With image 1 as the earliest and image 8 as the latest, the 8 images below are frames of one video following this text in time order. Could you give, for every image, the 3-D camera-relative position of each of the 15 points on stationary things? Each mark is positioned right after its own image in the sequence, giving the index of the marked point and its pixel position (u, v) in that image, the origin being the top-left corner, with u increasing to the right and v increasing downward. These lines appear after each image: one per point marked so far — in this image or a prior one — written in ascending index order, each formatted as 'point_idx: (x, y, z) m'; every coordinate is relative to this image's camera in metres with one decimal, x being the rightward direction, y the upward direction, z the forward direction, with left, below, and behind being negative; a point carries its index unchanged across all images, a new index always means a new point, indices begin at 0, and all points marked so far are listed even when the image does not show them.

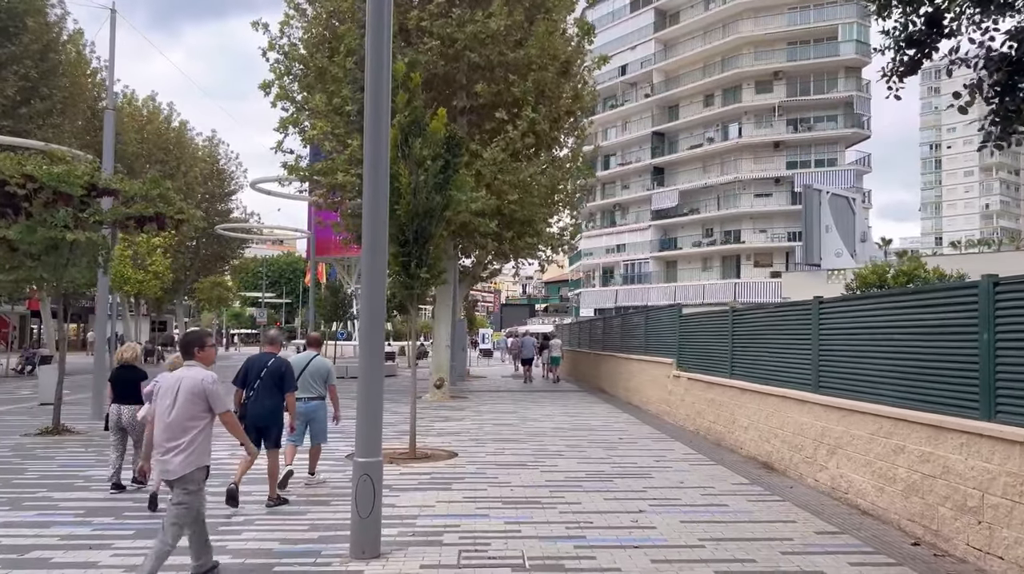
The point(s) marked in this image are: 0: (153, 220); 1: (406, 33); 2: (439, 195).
0: (-6.3, +1.2, +14.4) m
1: (-2.6, +6.0, +19.7) m
2: (-1.1, +1.3, +11.3) m
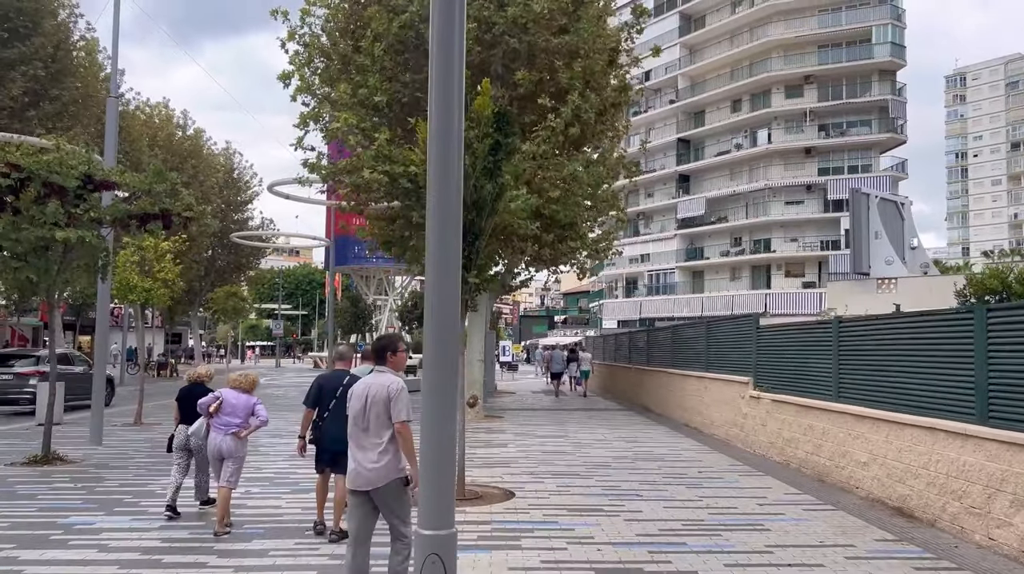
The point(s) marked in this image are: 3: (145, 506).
0: (-5.5, +1.1, +12.6) m
1: (-1.7, +5.9, +17.9) m
2: (-0.3, +1.2, +9.5) m
3: (-4.0, -2.4, +9.0) m
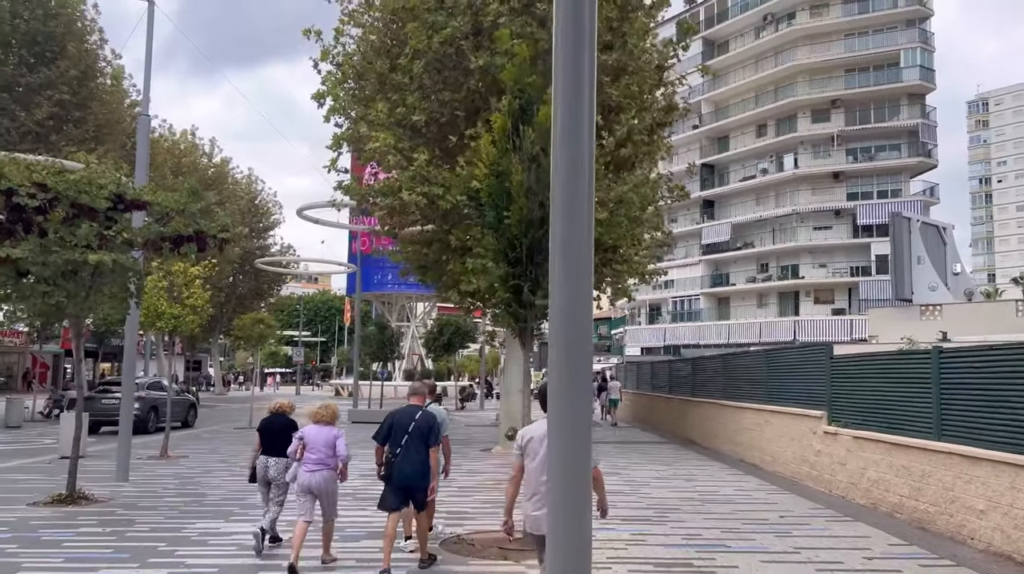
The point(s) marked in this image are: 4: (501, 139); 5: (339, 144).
0: (-4.6, +0.7, +11.9) m
1: (-0.8, +5.3, +17.3) m
2: (+0.5, +1.0, +8.7) m
3: (-3.2, -2.7, +8.1) m
4: (-0.1, +1.6, +8.7) m
5: (-4.1, +3.4, +19.7) m
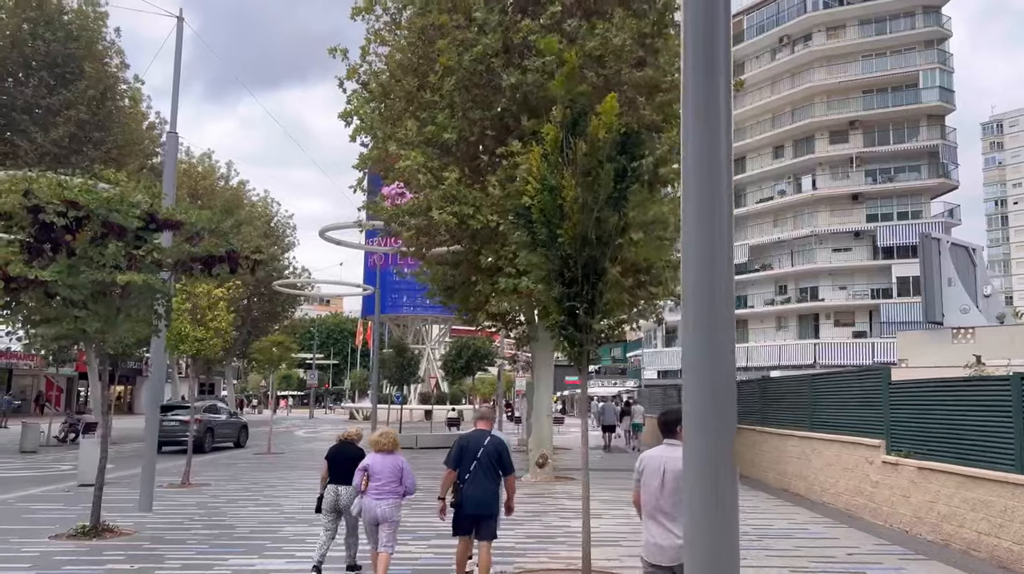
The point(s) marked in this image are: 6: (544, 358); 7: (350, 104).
0: (-4.0, +0.4, +11.5) m
1: (-0.1, +4.8, +16.9) m
2: (+1.1, +0.7, +8.2) m
3: (-2.7, -2.9, +7.6) m
4: (+0.4, +1.4, +8.2) m
5: (-3.4, +2.9, +19.3) m
6: (+0.7, -1.7, +19.0) m
7: (-3.9, +4.4, +19.8) m
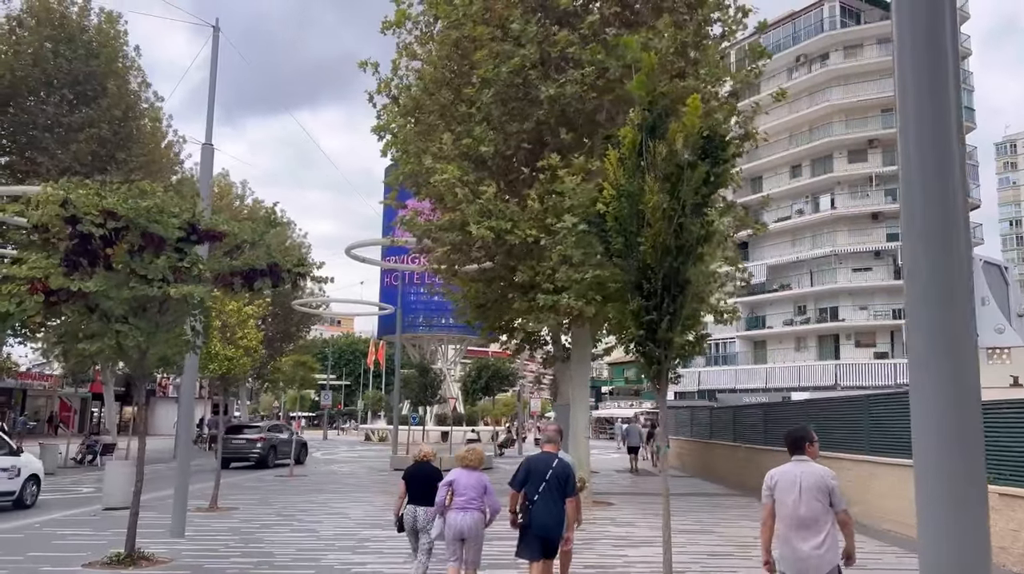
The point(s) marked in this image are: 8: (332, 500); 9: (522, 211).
0: (-3.3, +0.2, +11.0) m
1: (+0.7, +4.5, +16.5) m
2: (+1.7, +0.6, +7.7) m
3: (-2.0, -3.0, +7.0) m
4: (+1.1, +1.2, +7.8) m
5: (-2.6, +2.5, +18.9) m
6: (+1.5, -2.1, +18.5) m
7: (-3.1, +4.0, +19.5) m
8: (-4.0, -4.7, +18.2) m
9: (+0.2, +1.5, +16.6) m
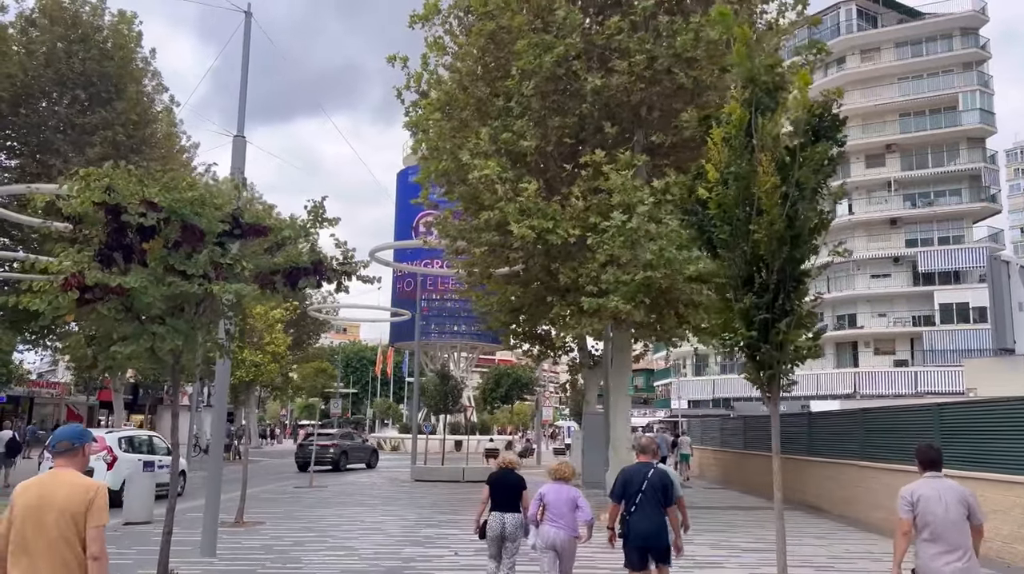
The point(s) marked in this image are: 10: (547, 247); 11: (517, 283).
0: (-2.5, +0.2, +10.2) m
1: (+1.5, +4.4, +15.7) m
2: (+2.5, +0.7, +6.8) m
3: (-1.2, -2.9, +6.1) m
4: (+1.9, +1.3, +6.9) m
5: (-1.8, +2.4, +18.1) m
6: (+2.3, -2.1, +17.6) m
7: (-2.3, +3.9, +18.7) m
8: (-3.2, -4.8, +17.4) m
9: (+1.0, +1.5, +15.8) m
10: (+0.7, +0.8, +16.2) m
11: (+0.1, +0.1, +18.0) m
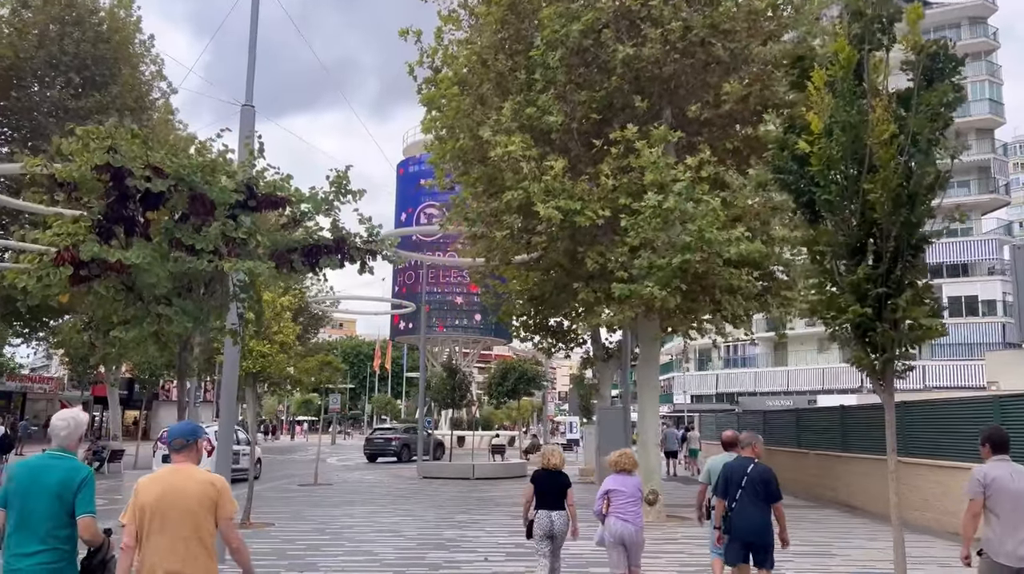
0: (-2.0, +0.4, +9.2) m
1: (+1.9, +4.7, +14.7) m
2: (+3.0, +0.9, +5.9) m
3: (-0.7, -2.7, +5.2) m
4: (+2.4, +1.5, +6.0) m
5: (-1.4, +2.7, +17.1) m
6: (+2.7, -1.9, +16.7) m
7: (-1.9, +4.2, +17.7) m
8: (-2.7, -4.5, +16.4) m
9: (+1.4, +1.7, +14.8) m
10: (+1.1, +1.0, +15.2) m
11: (+0.5, +0.3, +17.0) m
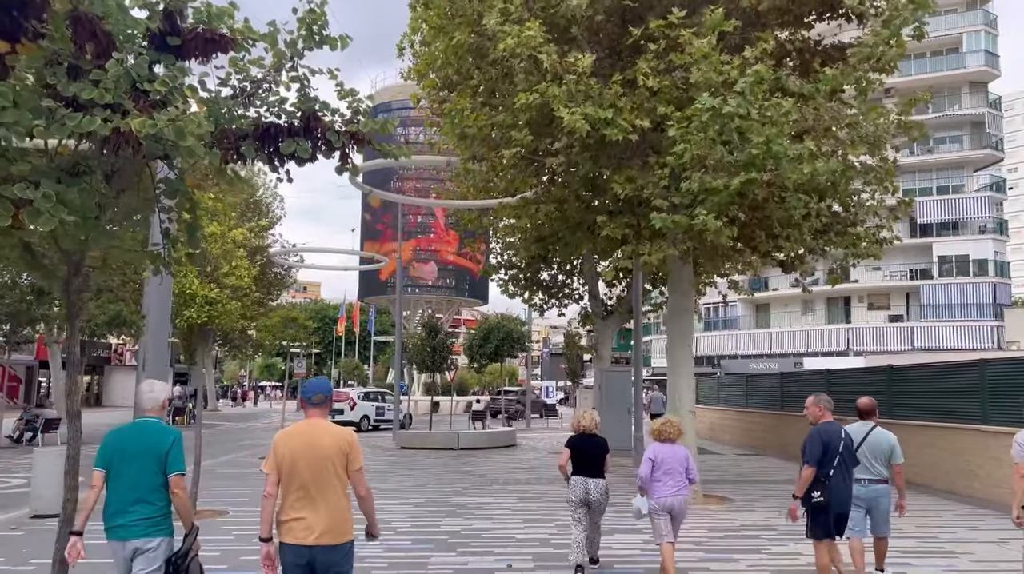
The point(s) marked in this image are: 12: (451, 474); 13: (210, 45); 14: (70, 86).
0: (-1.6, +1.2, +6.2) m
1: (+2.1, +5.7, +11.7) m
2: (+3.6, +1.5, +3.1) m
3: (-0.1, -2.1, +2.3) m
4: (+3.0, +2.1, +3.1) m
5: (-1.3, +3.8, +14.0) m
6: (+2.8, -0.8, +13.9) m
7: (-1.8, +5.3, +14.5) m
8: (-2.6, -3.5, +13.5) m
9: (+1.6, +2.7, +11.9) m
10: (+1.3, +2.1, +12.3) m
11: (+0.6, +1.4, +14.1) m
12: (-1.2, -3.9, +17.2) m
13: (-2.1, +1.6, +5.6) m
14: (-2.6, +1.1, +4.8) m
